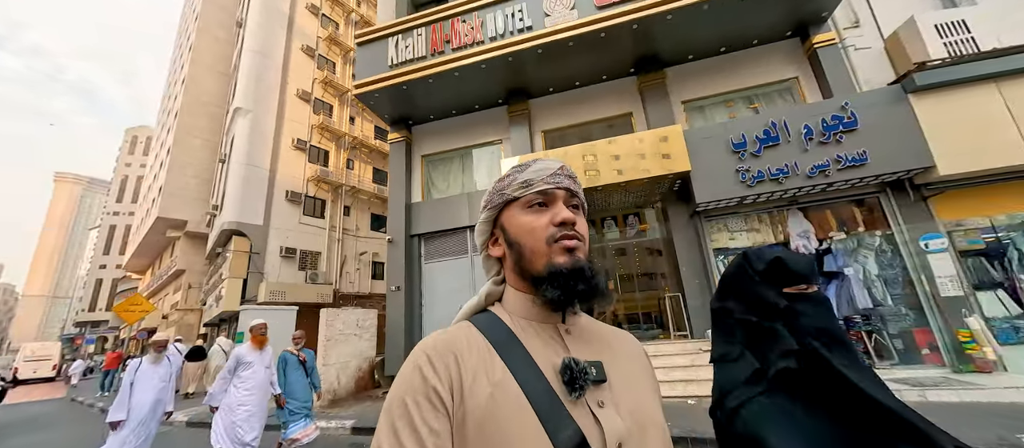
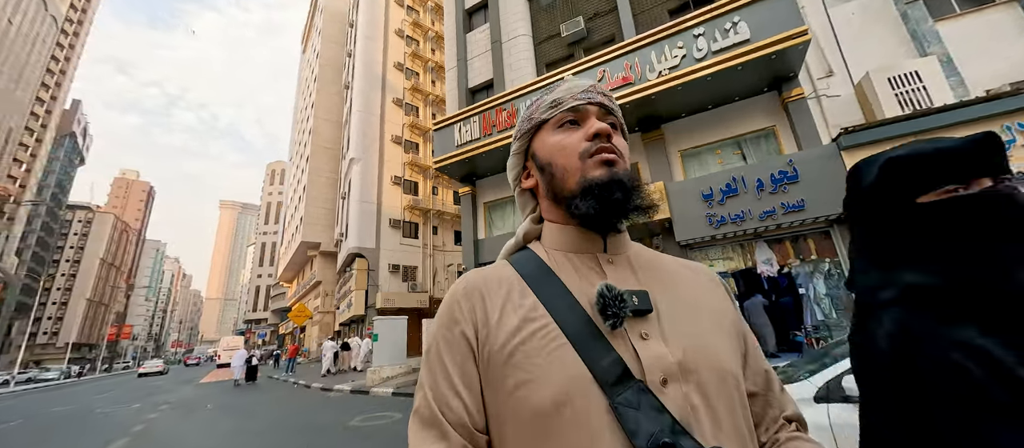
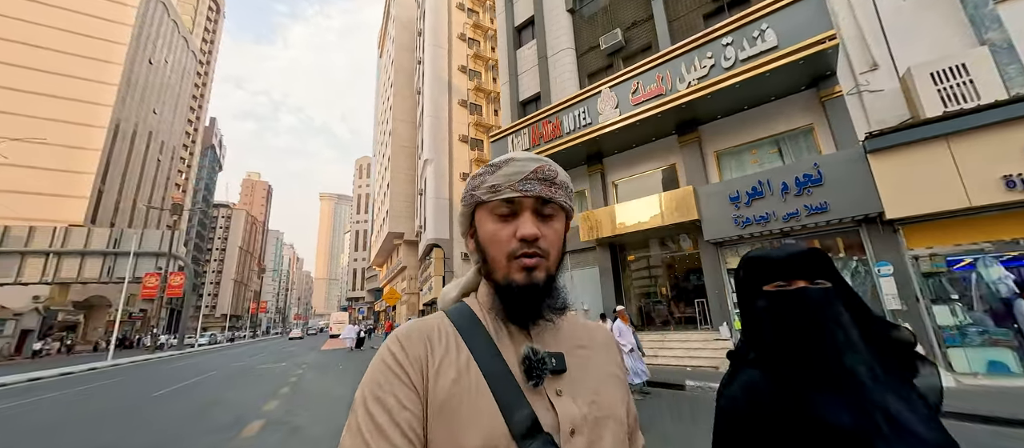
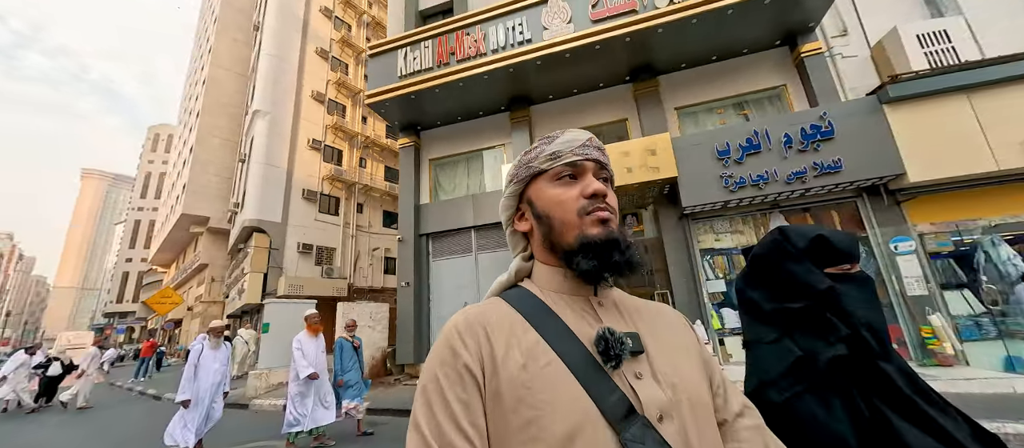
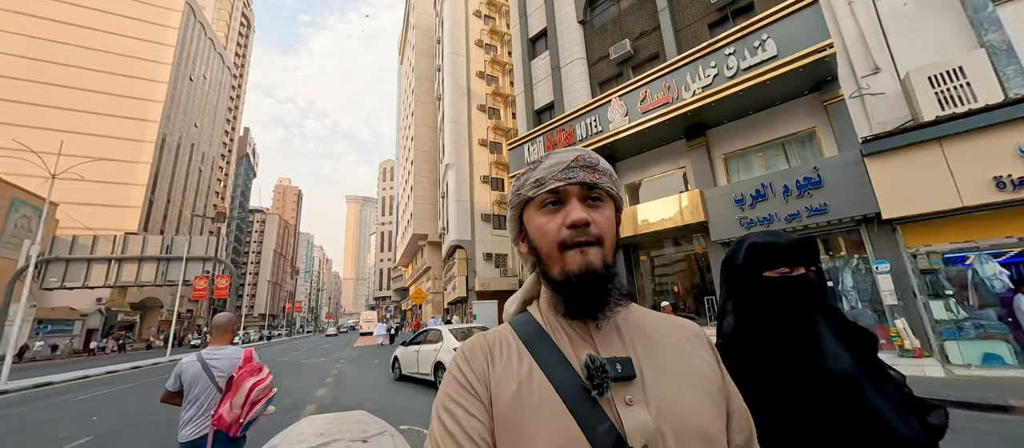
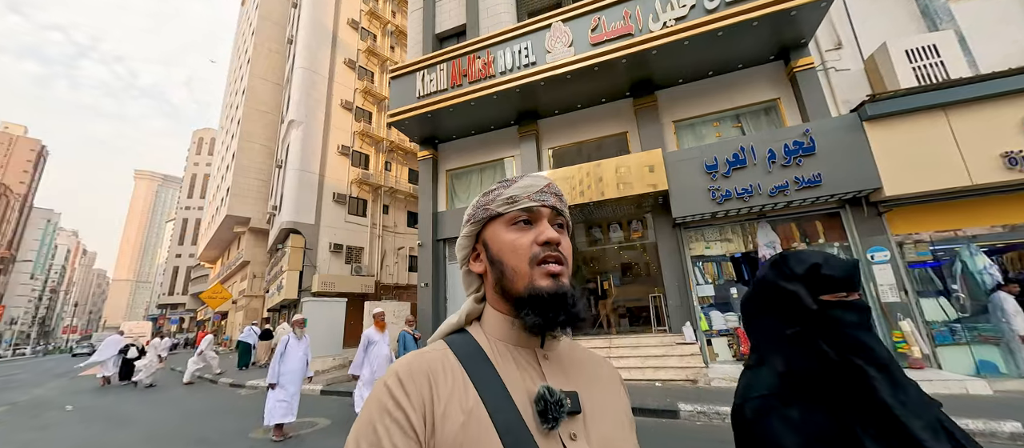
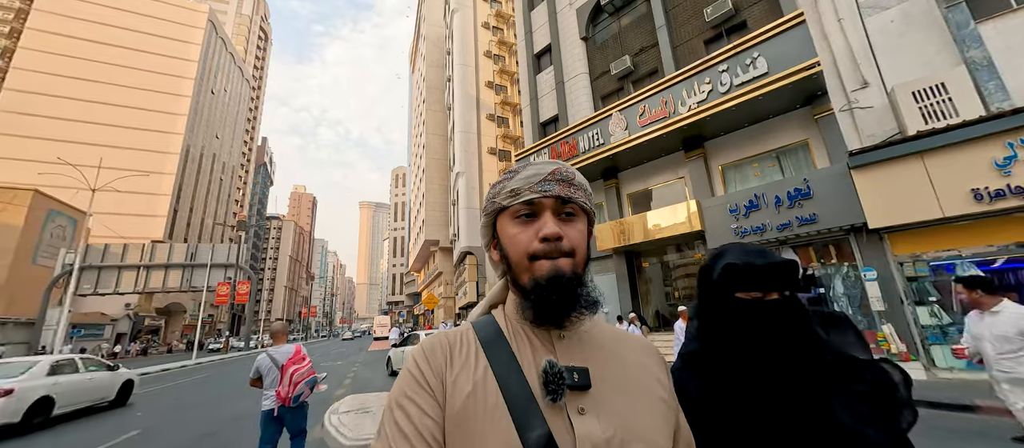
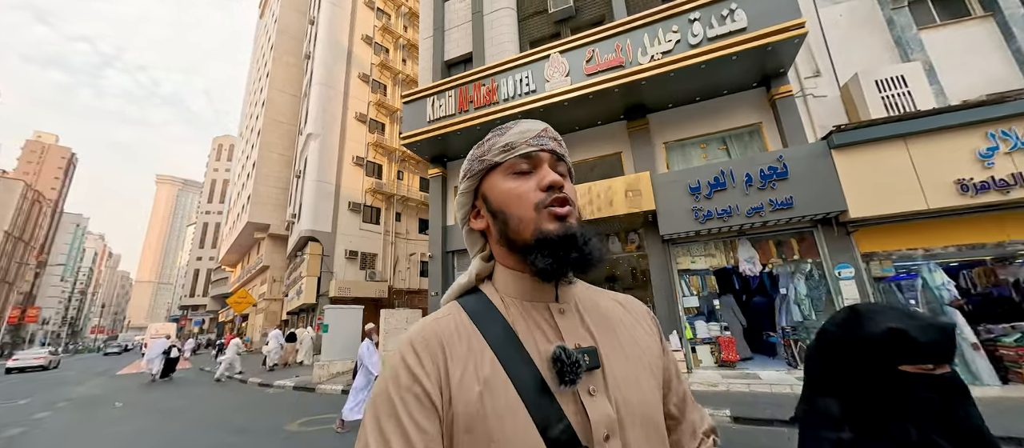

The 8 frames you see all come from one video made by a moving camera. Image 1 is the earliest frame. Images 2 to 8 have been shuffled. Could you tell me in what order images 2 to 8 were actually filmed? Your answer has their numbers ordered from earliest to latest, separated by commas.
4, 6, 8, 2, 3, 5, 7
